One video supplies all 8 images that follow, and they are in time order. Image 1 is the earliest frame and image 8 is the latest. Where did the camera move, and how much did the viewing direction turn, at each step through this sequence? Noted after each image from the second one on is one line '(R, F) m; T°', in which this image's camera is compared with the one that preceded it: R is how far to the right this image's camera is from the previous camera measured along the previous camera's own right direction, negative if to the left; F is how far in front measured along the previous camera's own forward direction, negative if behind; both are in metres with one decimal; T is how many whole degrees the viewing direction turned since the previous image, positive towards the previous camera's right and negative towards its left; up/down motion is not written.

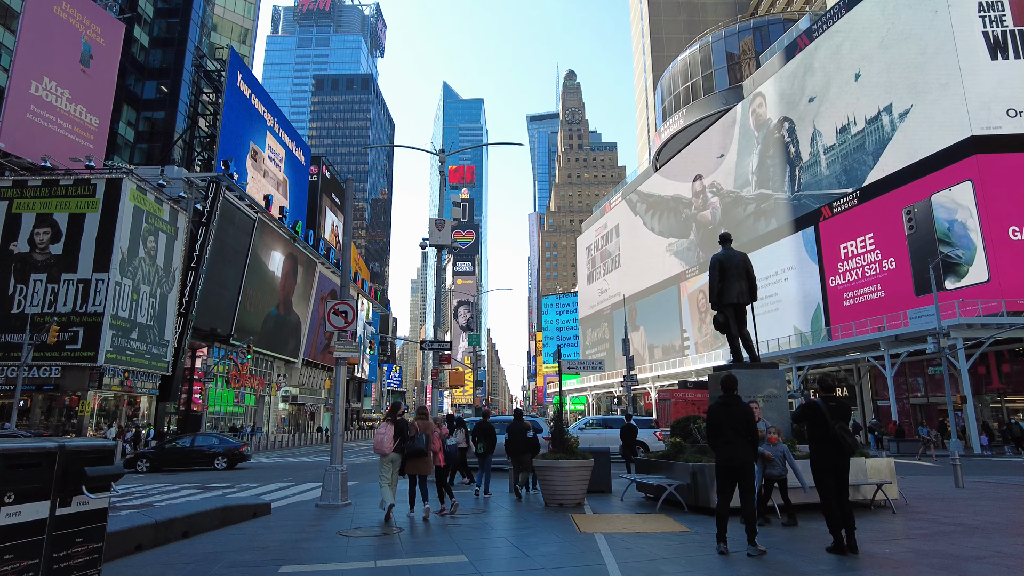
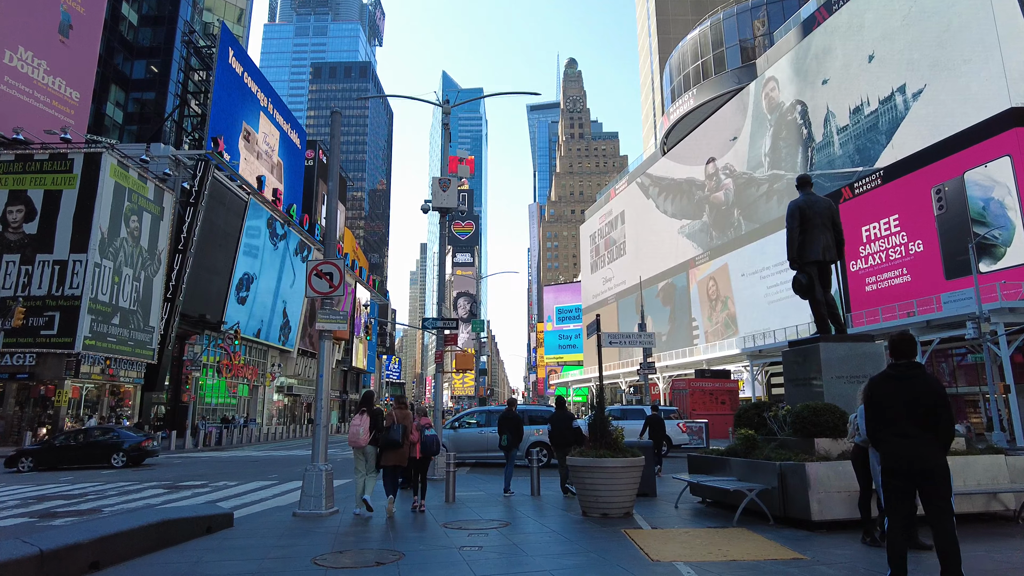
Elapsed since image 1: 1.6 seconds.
(-0.3, +2.0) m; 0°
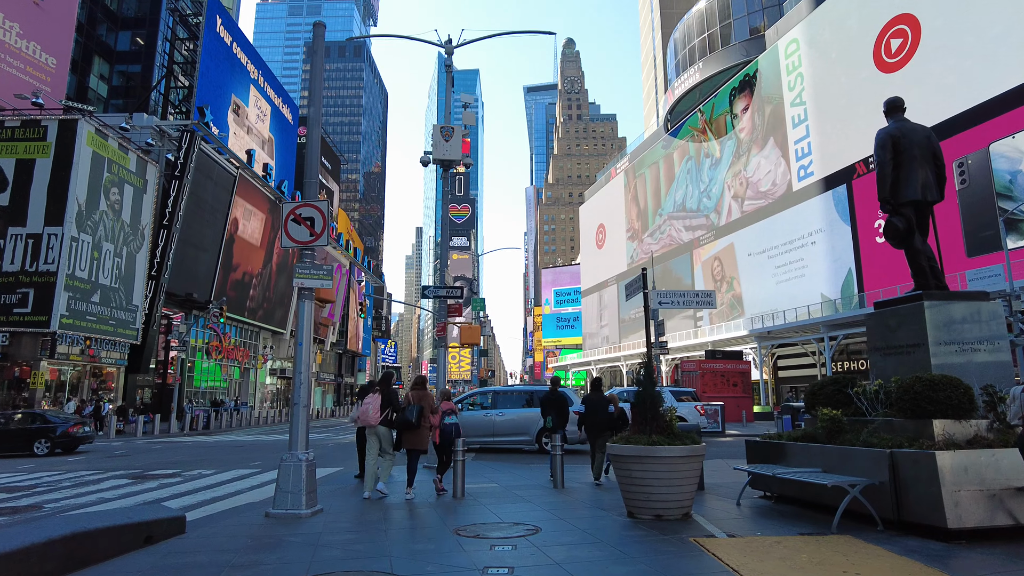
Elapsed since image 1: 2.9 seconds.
(-0.3, +1.5) m; 0°
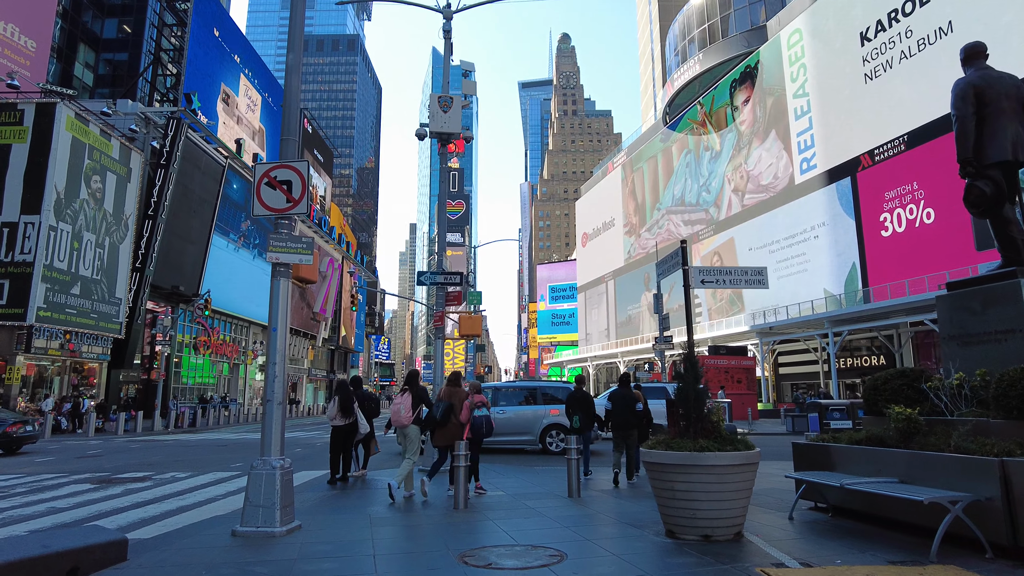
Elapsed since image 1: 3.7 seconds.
(-0.2, +1.0) m; +1°
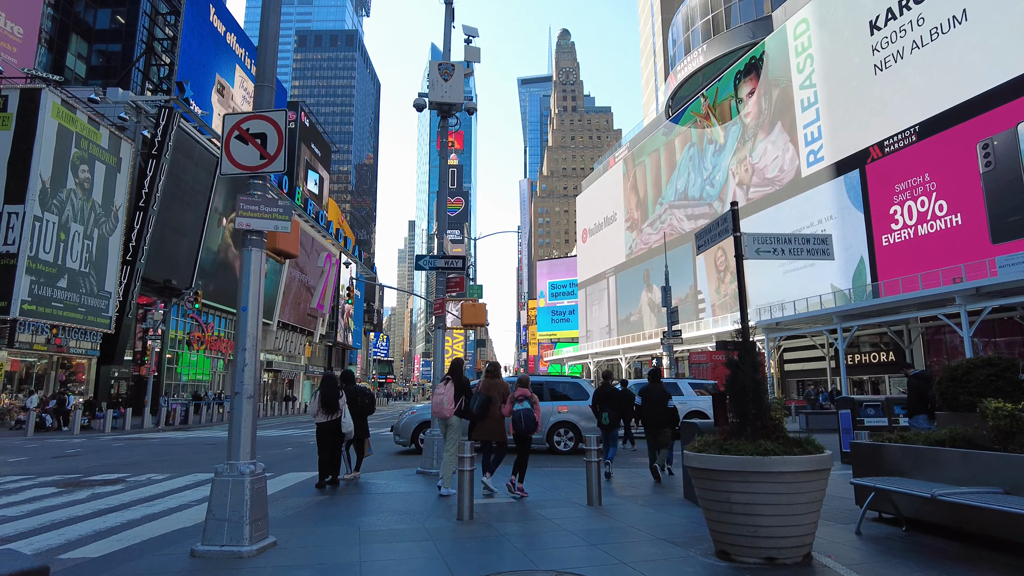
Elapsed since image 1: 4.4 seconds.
(-0.1, +0.9) m; 0°
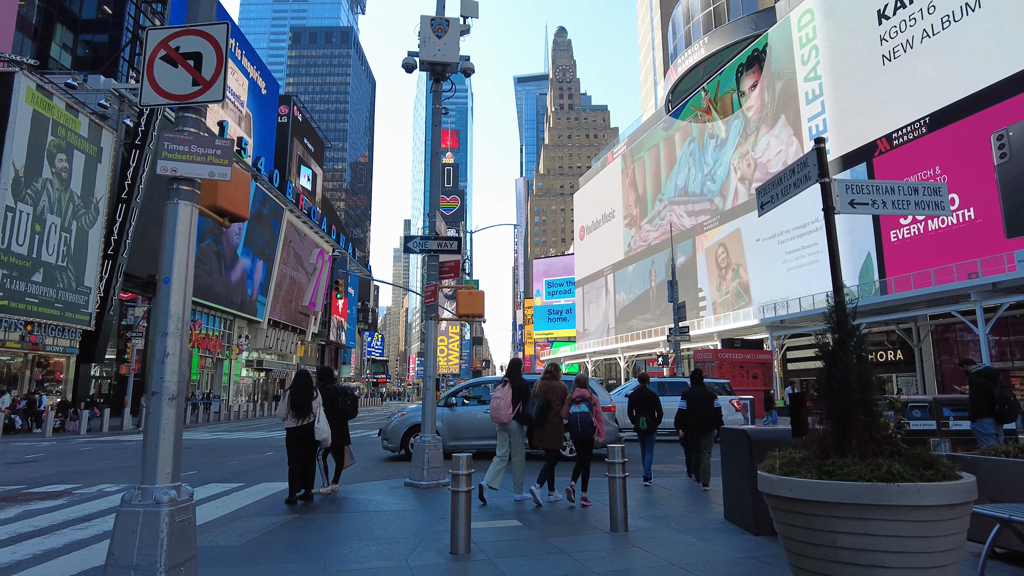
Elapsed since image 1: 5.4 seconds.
(-0.1, +1.2) m; 0°
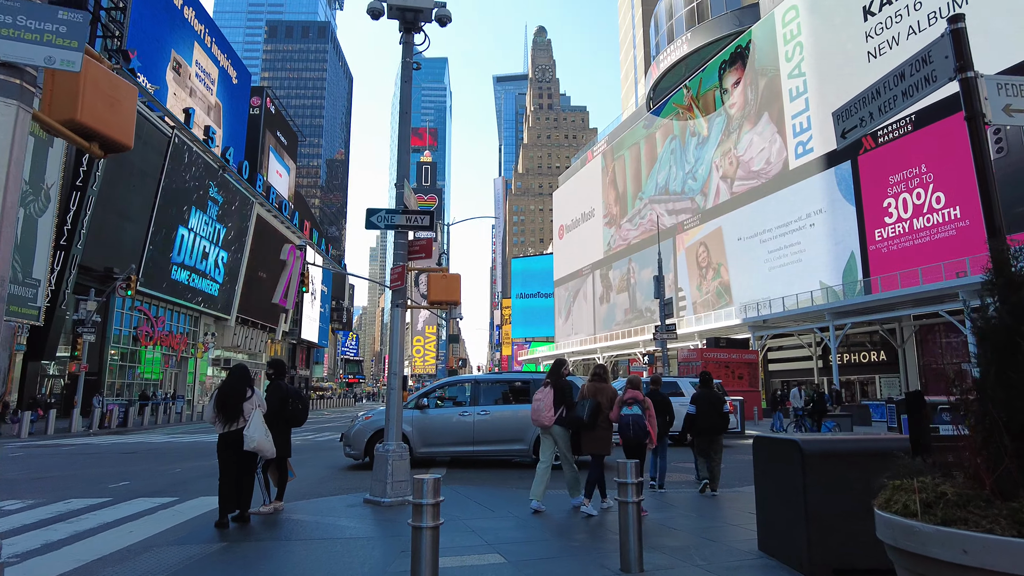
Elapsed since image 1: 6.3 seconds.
(0.0, +1.2) m; +2°
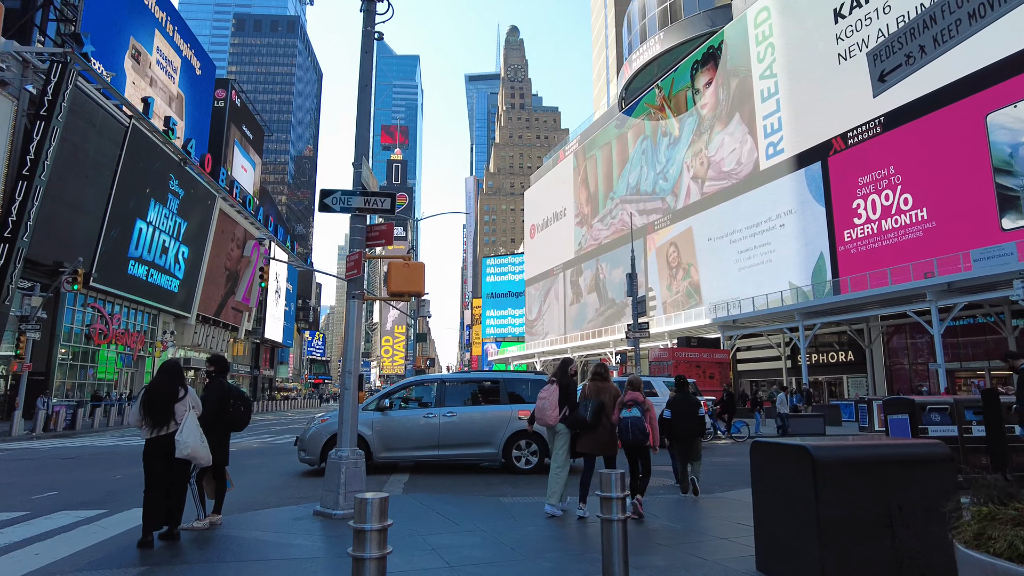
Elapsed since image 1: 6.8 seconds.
(0.0, +0.6) m; +3°
